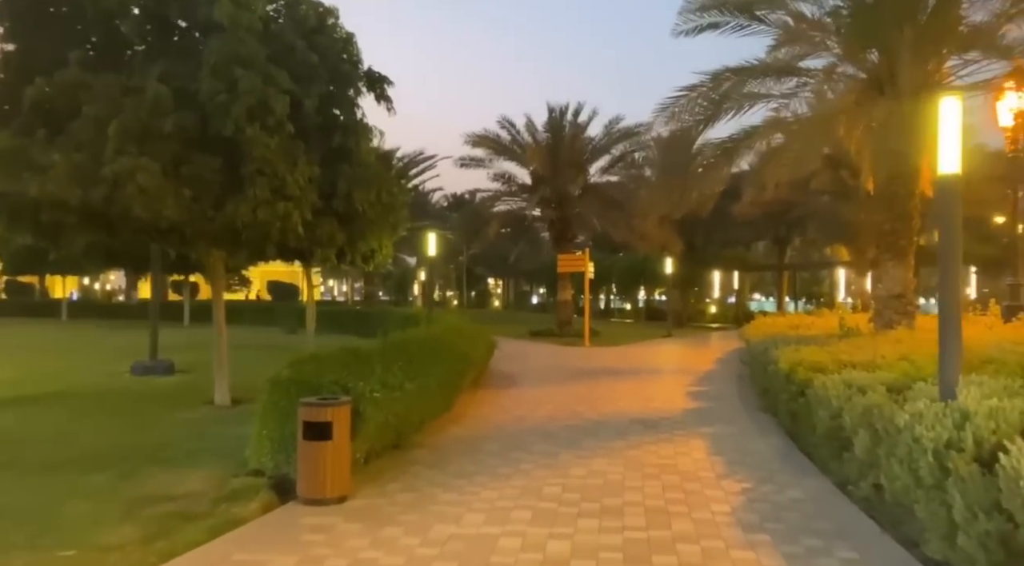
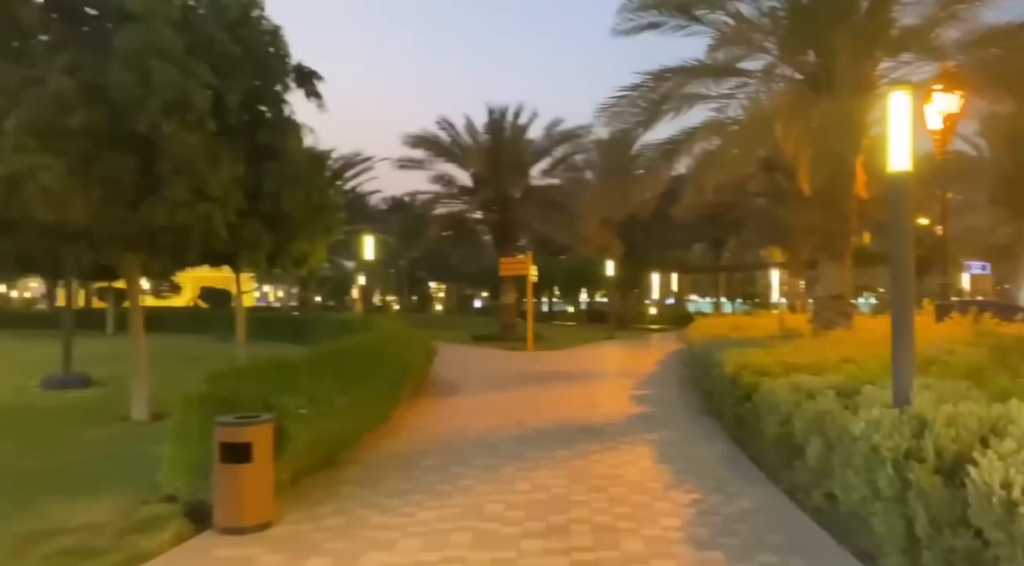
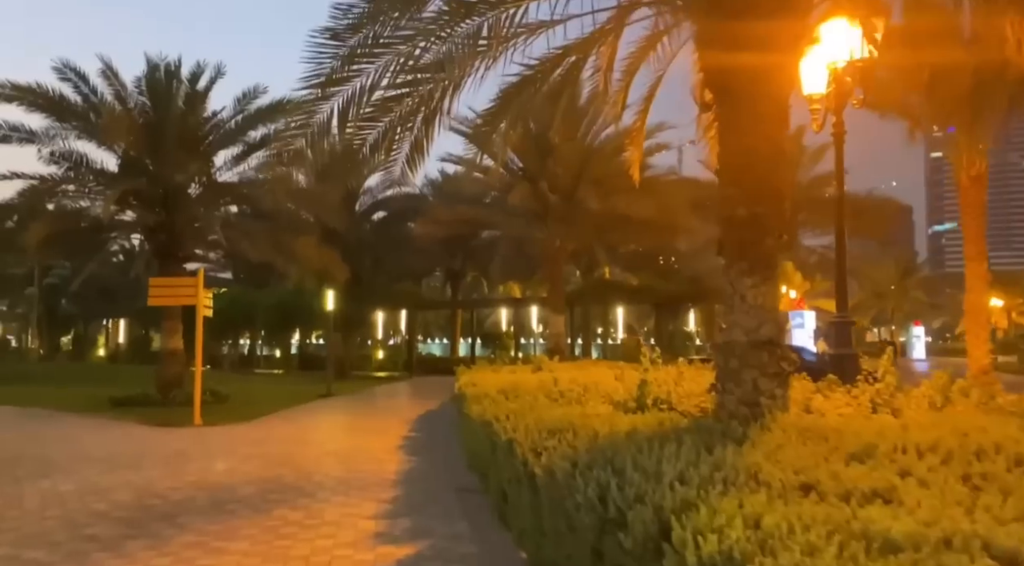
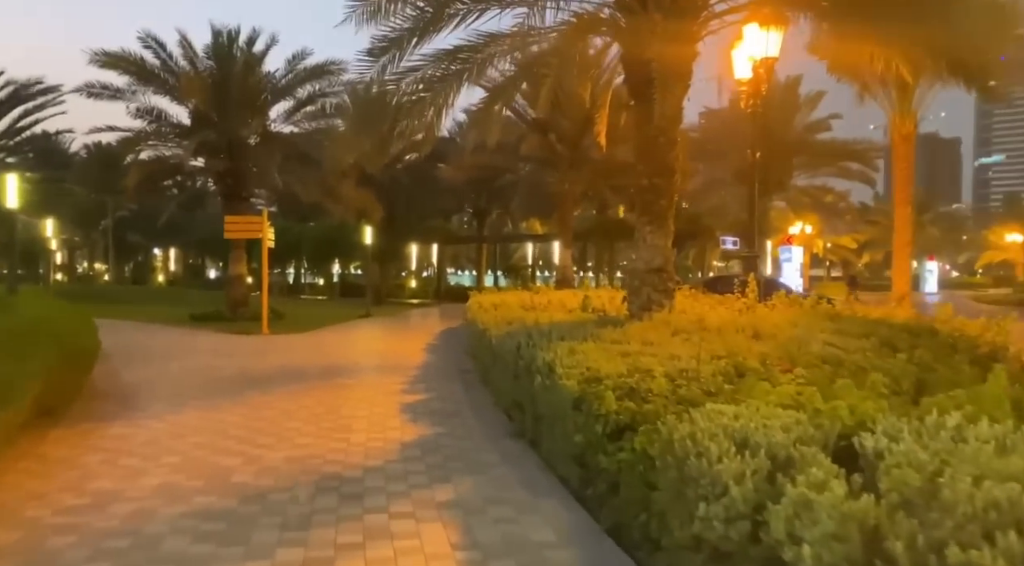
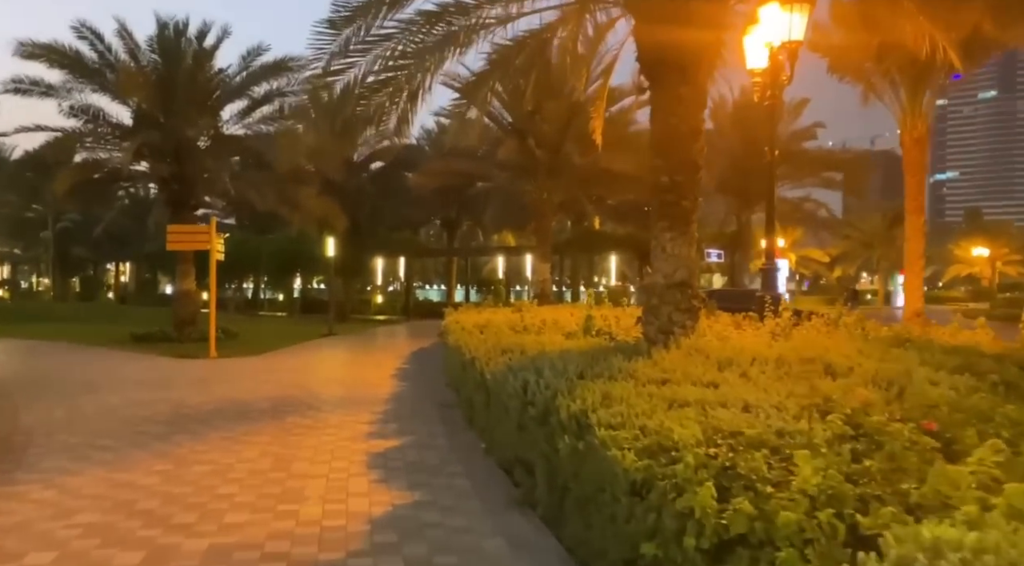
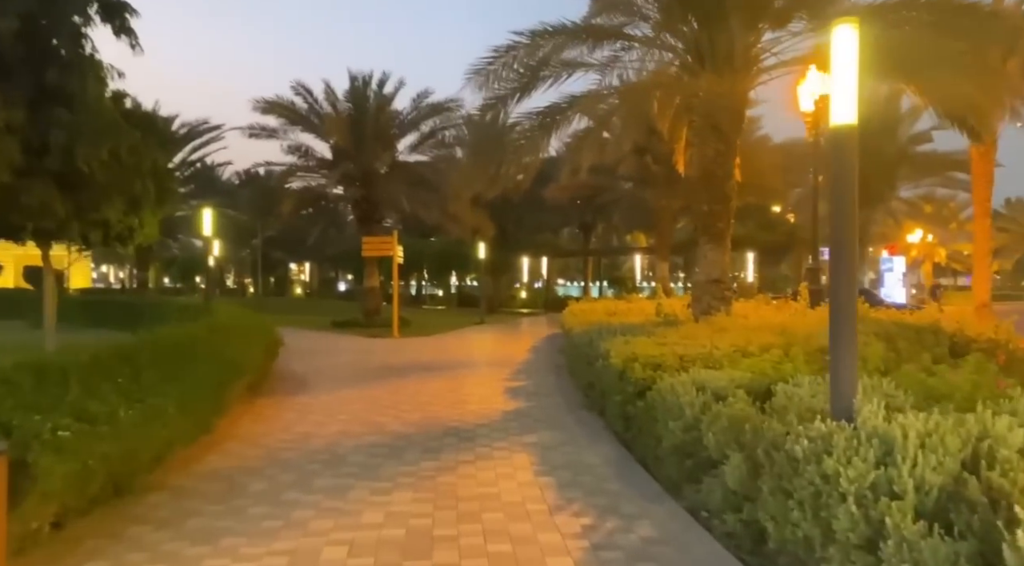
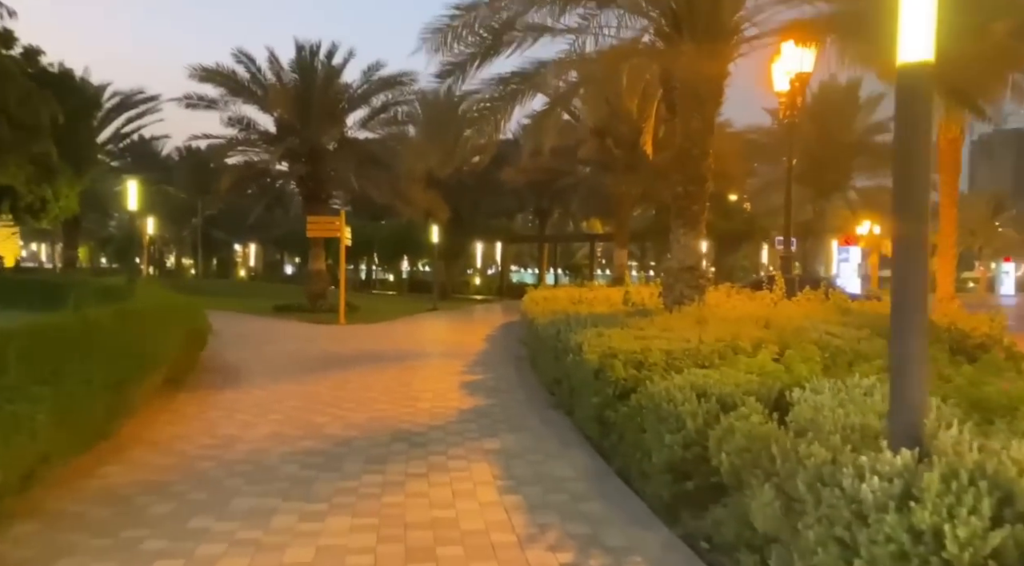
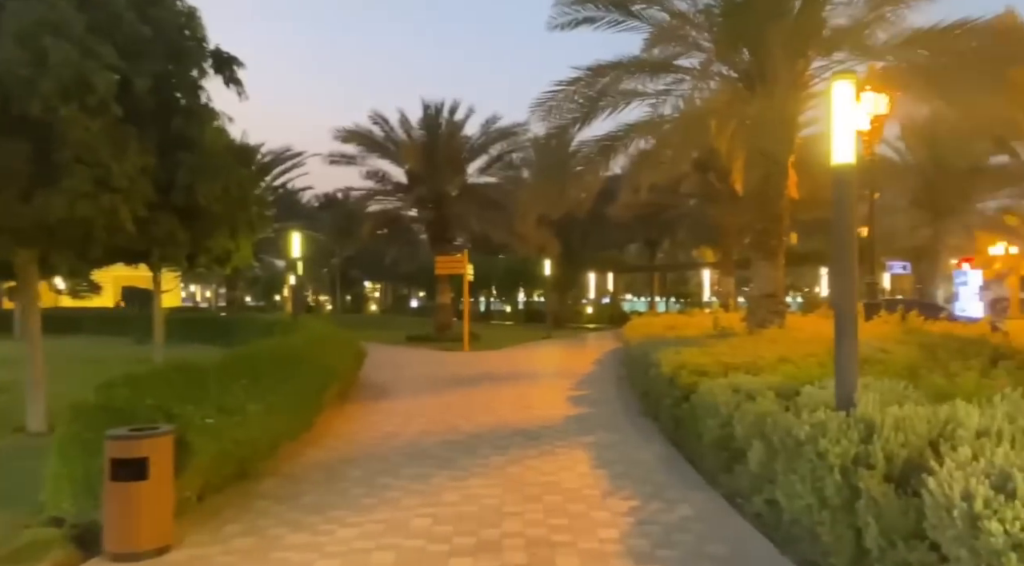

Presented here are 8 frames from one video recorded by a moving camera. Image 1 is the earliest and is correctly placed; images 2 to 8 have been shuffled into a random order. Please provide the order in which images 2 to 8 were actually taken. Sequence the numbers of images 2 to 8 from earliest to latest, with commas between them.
2, 8, 6, 7, 4, 5, 3
